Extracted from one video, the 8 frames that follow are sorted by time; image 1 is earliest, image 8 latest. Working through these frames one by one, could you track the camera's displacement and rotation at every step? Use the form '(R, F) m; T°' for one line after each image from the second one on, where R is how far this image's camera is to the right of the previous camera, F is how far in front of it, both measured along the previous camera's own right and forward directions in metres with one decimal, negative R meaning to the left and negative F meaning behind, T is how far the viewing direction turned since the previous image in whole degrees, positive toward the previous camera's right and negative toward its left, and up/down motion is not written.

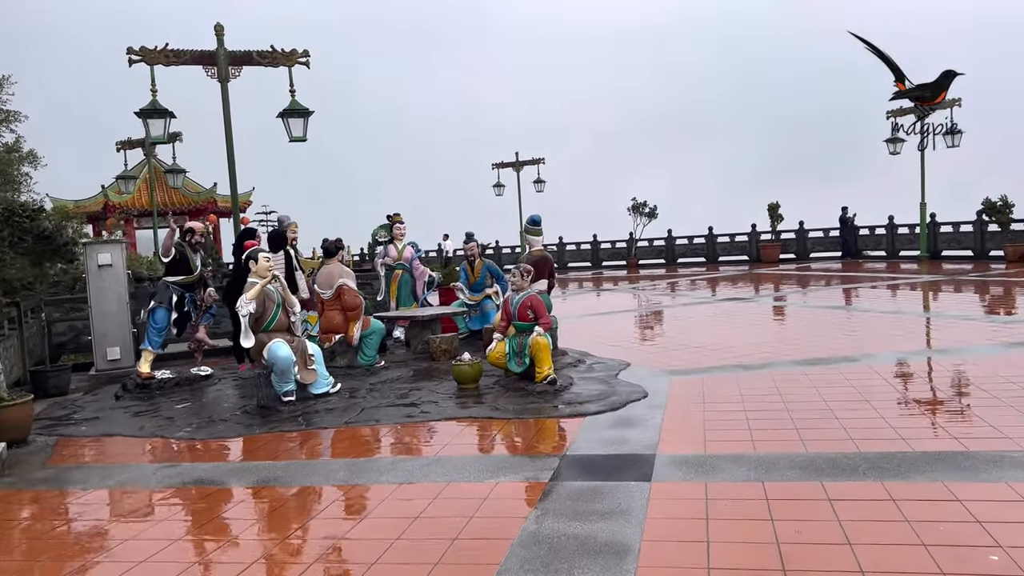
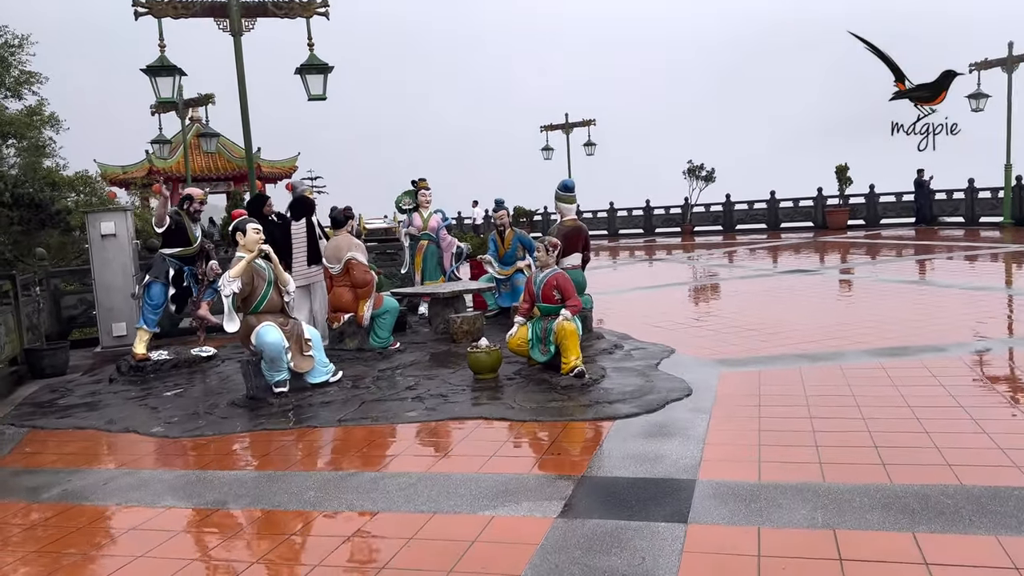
(+0.2, +0.9) m; -4°
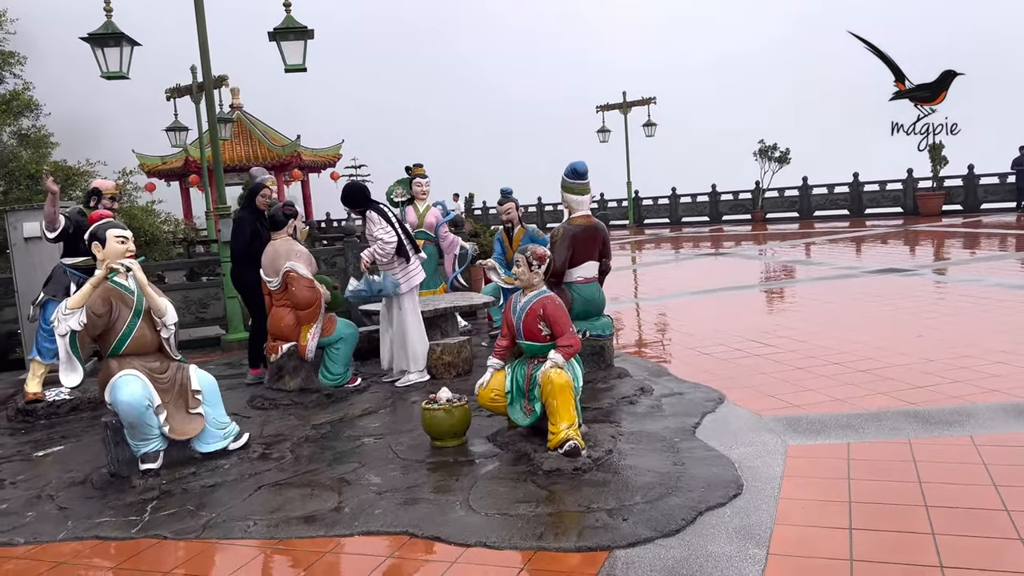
(+0.5, +1.9) m; -5°
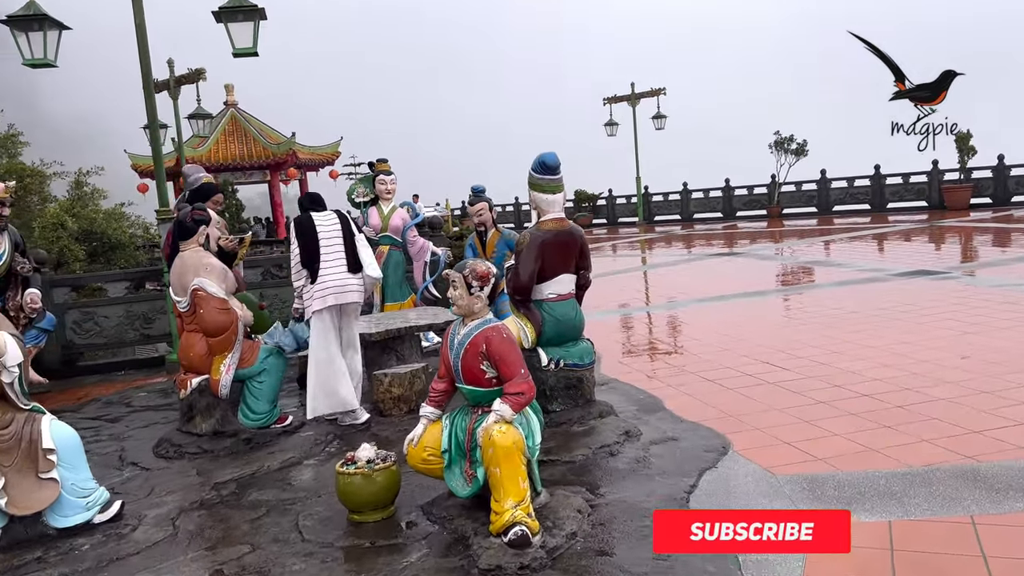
(+0.3, +1.0) m; -1°
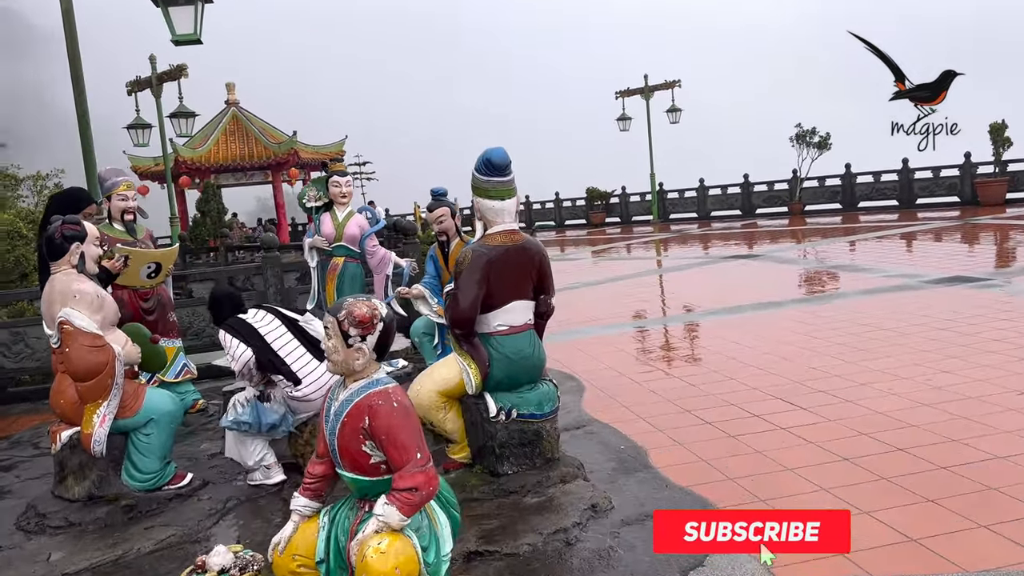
(+0.3, +0.9) m; -2°
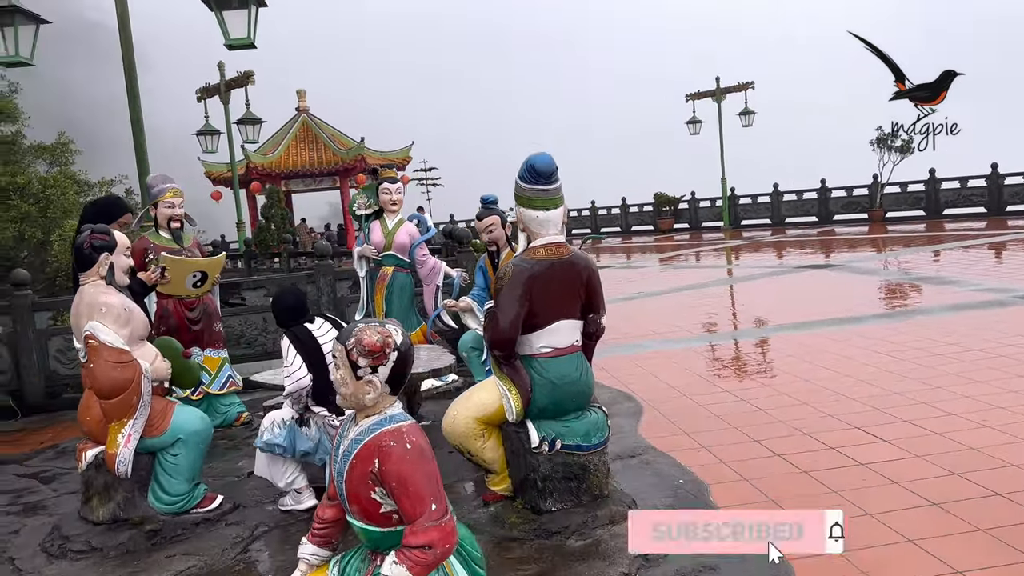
(+0.1, +0.3) m; -5°
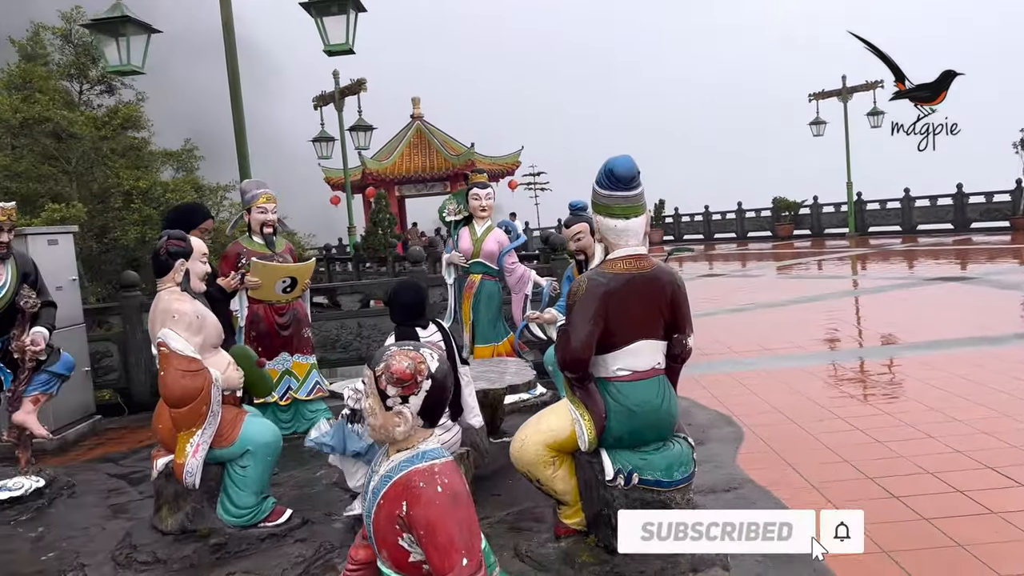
(+0.1, +0.3) m; -8°
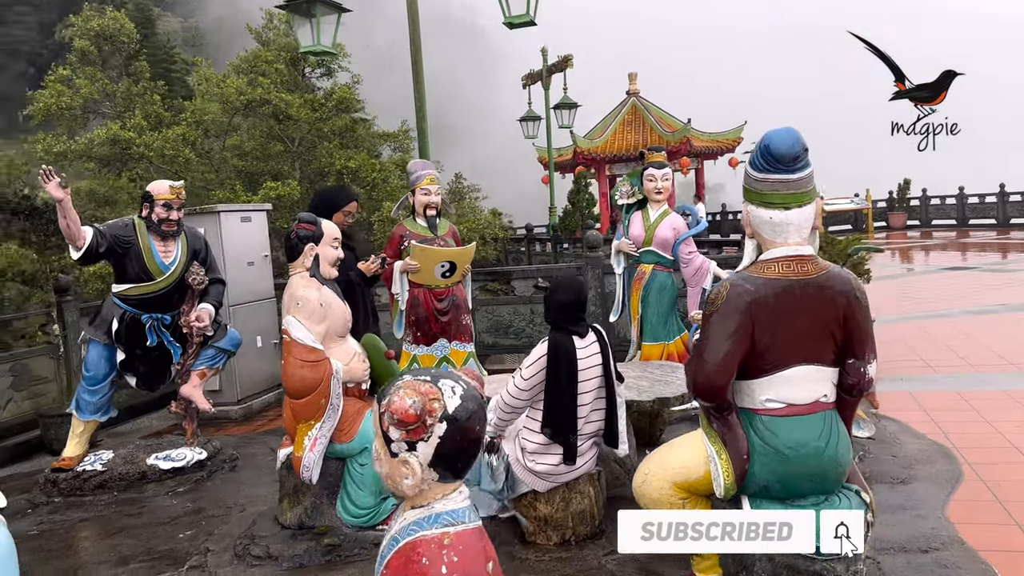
(+0.3, +0.5) m; -15°
